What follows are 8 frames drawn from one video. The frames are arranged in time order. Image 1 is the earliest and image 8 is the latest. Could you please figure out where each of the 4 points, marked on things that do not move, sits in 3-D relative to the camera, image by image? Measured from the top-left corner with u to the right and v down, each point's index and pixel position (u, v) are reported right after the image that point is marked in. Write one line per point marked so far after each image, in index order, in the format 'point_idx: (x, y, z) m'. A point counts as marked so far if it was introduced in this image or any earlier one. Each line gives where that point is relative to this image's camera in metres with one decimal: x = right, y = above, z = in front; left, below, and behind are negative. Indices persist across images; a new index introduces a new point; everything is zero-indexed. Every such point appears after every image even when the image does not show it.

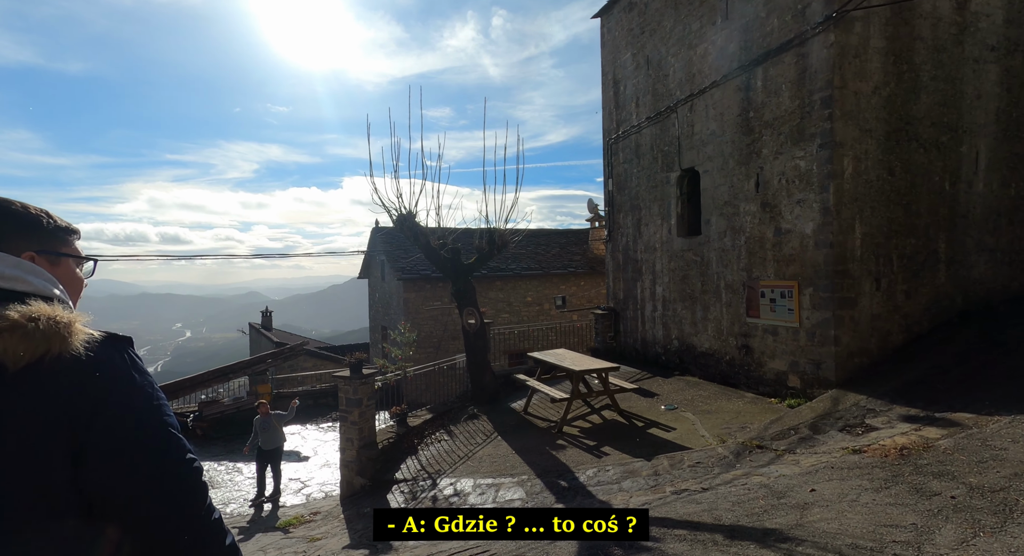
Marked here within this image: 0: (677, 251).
0: (+3.2, +0.5, +8.7) m
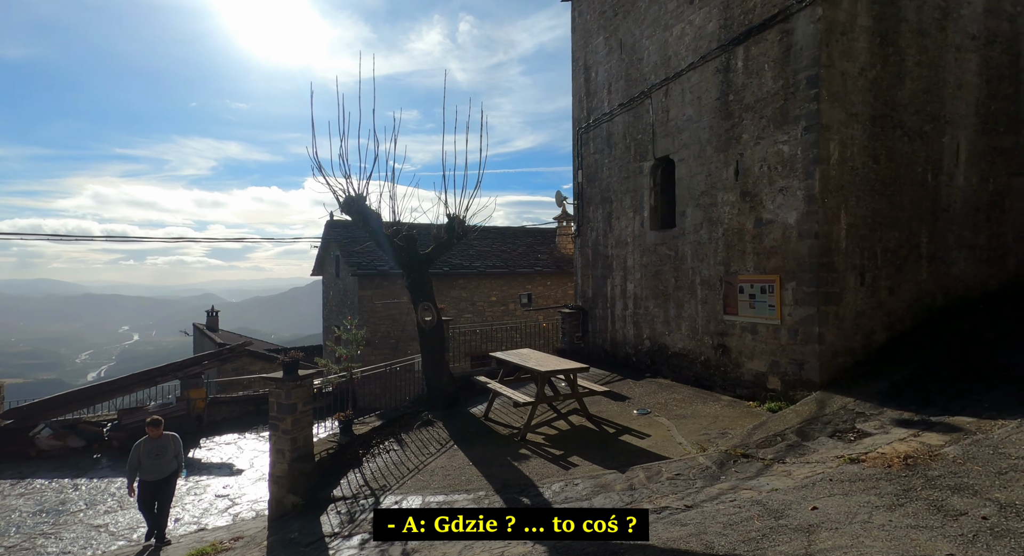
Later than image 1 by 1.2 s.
0: (+2.5, +0.6, +8.2) m
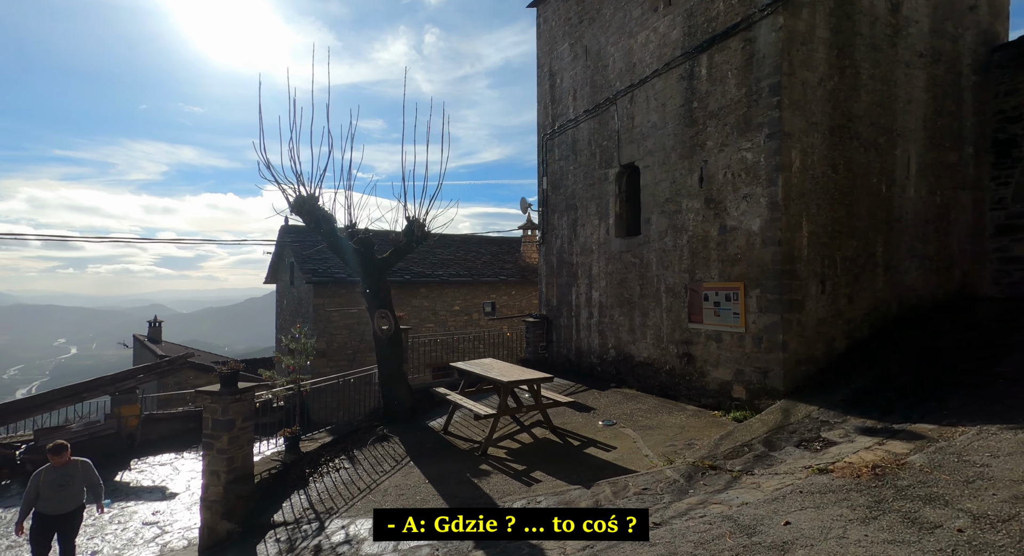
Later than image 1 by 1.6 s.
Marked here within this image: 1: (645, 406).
0: (+1.8, +0.5, +8.1) m
1: (+2.0, -1.9, +6.8) m
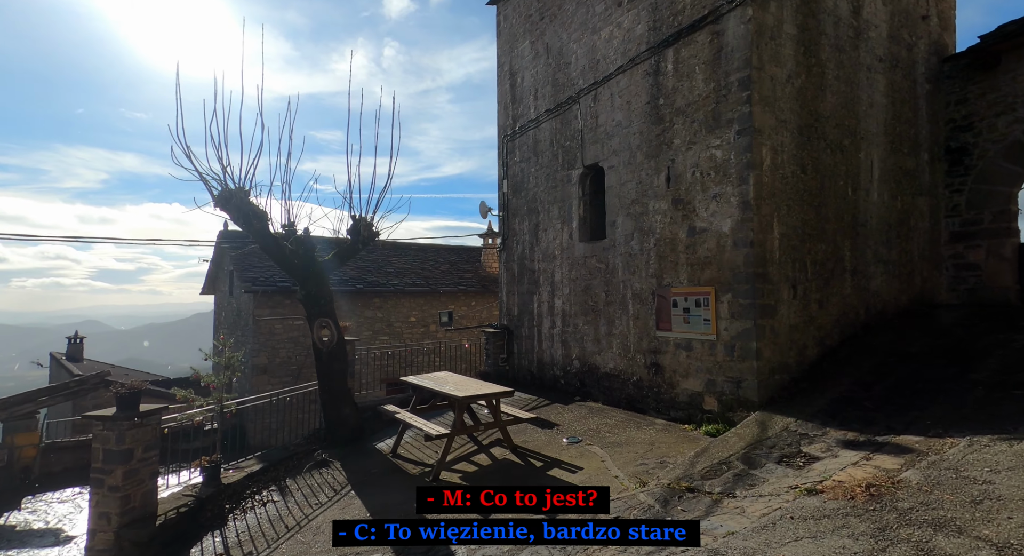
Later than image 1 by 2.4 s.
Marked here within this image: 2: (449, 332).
0: (+1.1, +0.3, +7.7) m
1: (+1.4, -2.0, +6.3) m
2: (-2.0, -1.7, +14.0) m
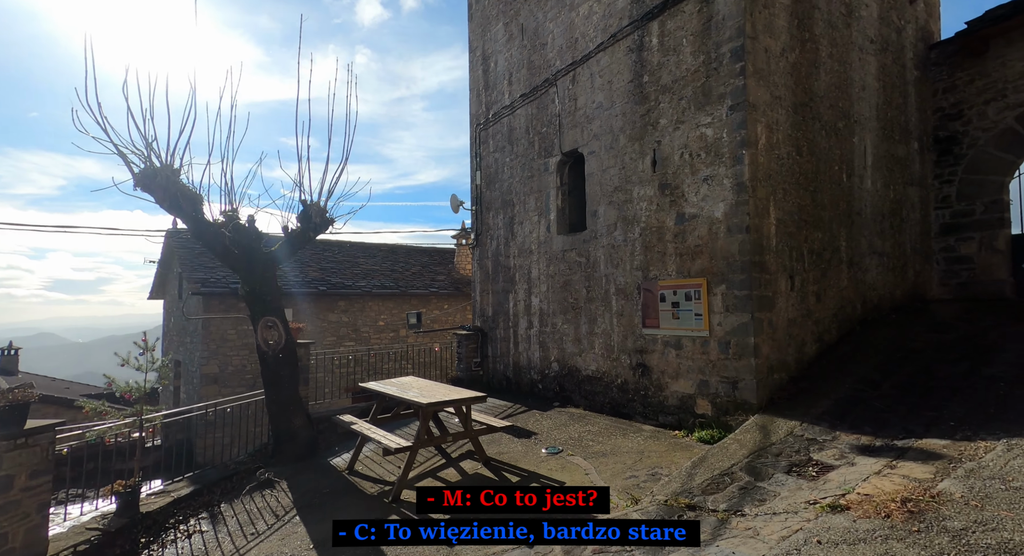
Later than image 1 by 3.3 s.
0: (+0.7, +0.4, +7.1) m
1: (+1.1, -1.9, +5.7) m
2: (-2.7, -1.7, +13.3) m
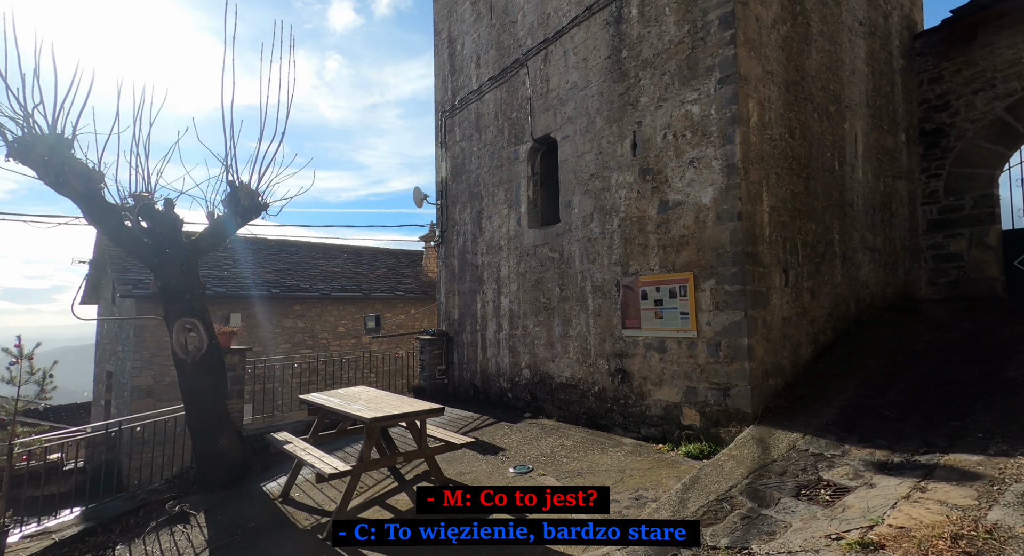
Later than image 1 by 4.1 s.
0: (+0.2, +0.4, +6.5) m
1: (+0.7, -1.8, +5.1) m
2: (-3.5, -1.8, +12.4) m
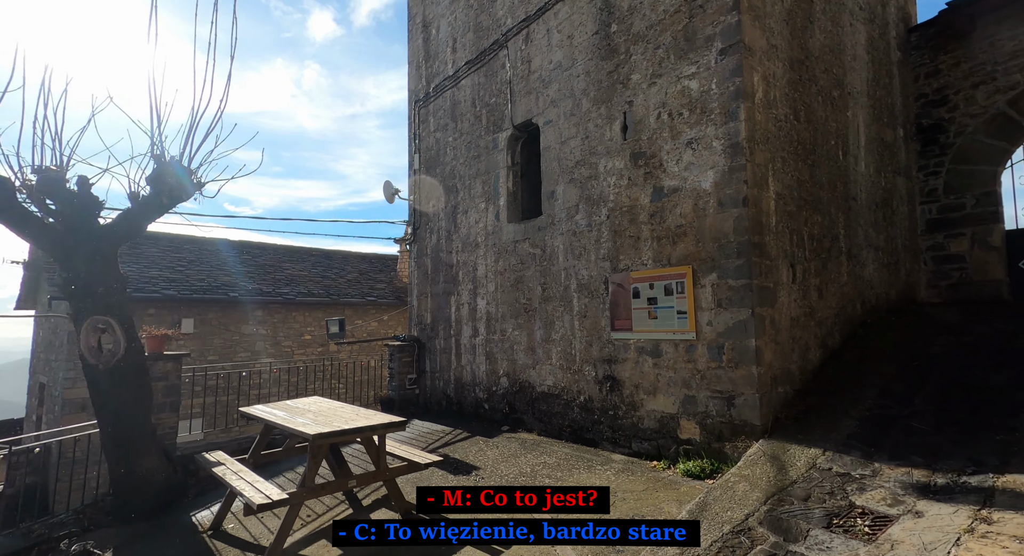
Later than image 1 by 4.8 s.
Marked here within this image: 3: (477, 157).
0: (-0.1, +0.4, +6.0) m
1: (+0.4, -1.8, +4.5) m
2: (-4.1, -1.9, +11.6) m
3: (-0.5, +1.7, +6.5) m
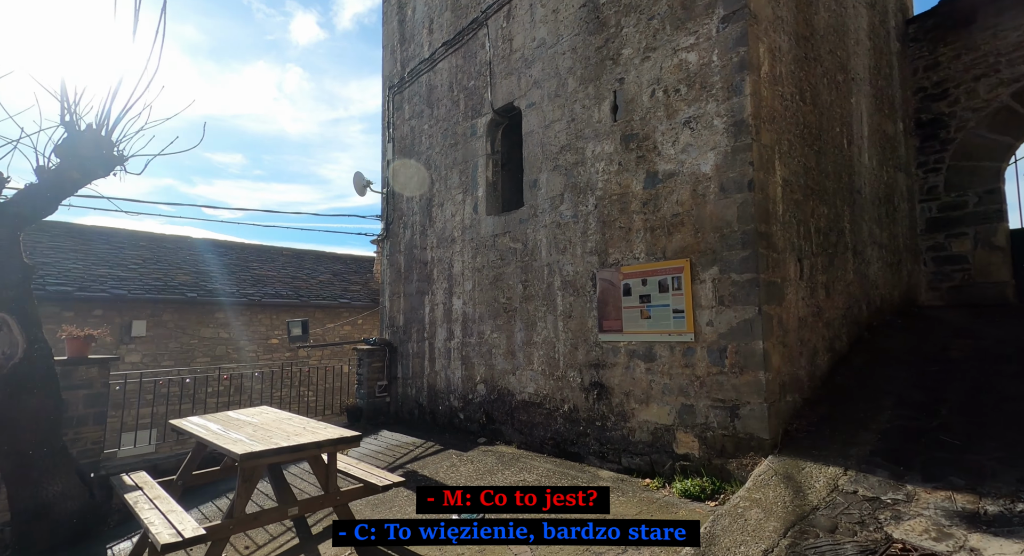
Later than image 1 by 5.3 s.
0: (-0.3, +0.5, +5.5) m
1: (+0.2, -1.8, +4.0) m
2: (-4.6, -1.9, +11.0) m
3: (-0.8, +1.8, +6.0) m
